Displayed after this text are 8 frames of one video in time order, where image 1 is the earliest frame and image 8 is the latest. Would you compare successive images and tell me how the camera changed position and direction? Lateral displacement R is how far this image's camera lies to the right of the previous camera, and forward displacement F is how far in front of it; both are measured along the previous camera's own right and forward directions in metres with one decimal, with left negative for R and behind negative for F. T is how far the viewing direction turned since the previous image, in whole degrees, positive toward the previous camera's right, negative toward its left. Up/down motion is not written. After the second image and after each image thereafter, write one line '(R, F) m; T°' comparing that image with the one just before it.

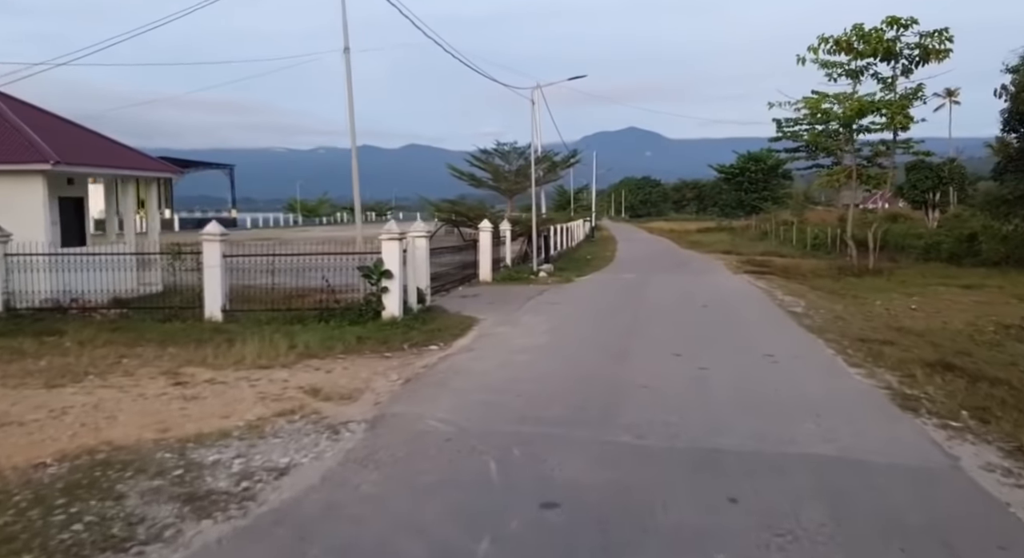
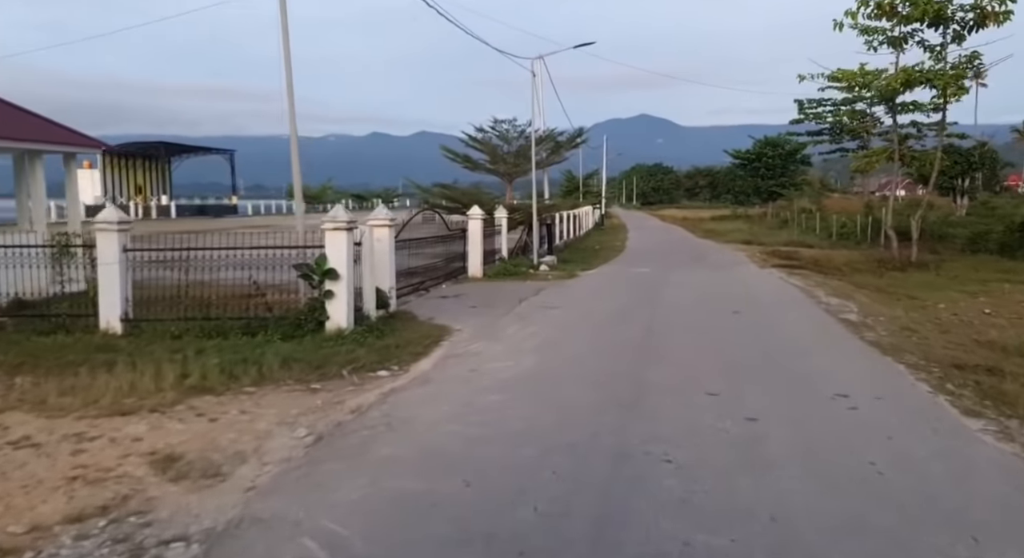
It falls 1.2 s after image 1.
(+0.4, +2.7) m; -1°
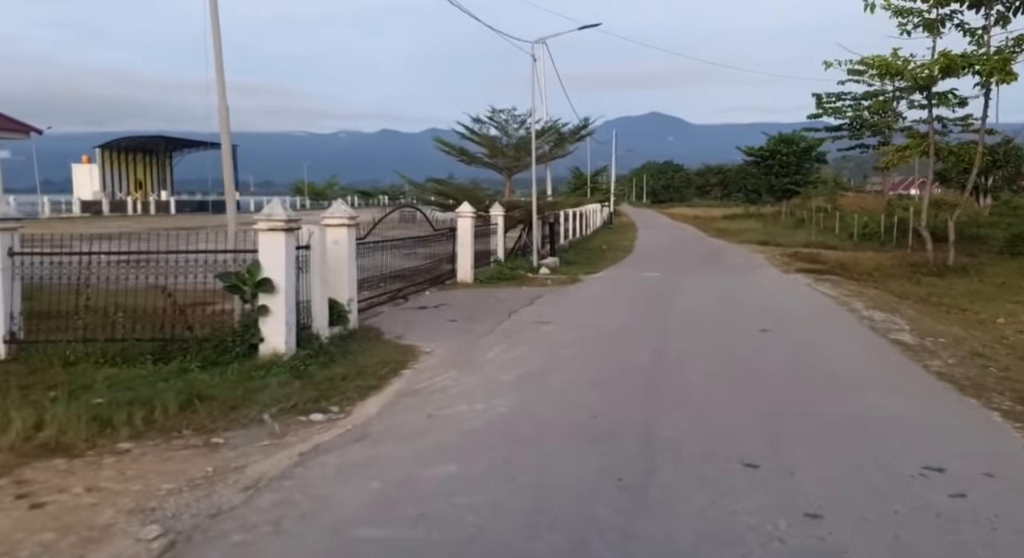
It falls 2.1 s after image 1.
(+0.3, +1.9) m; -1°
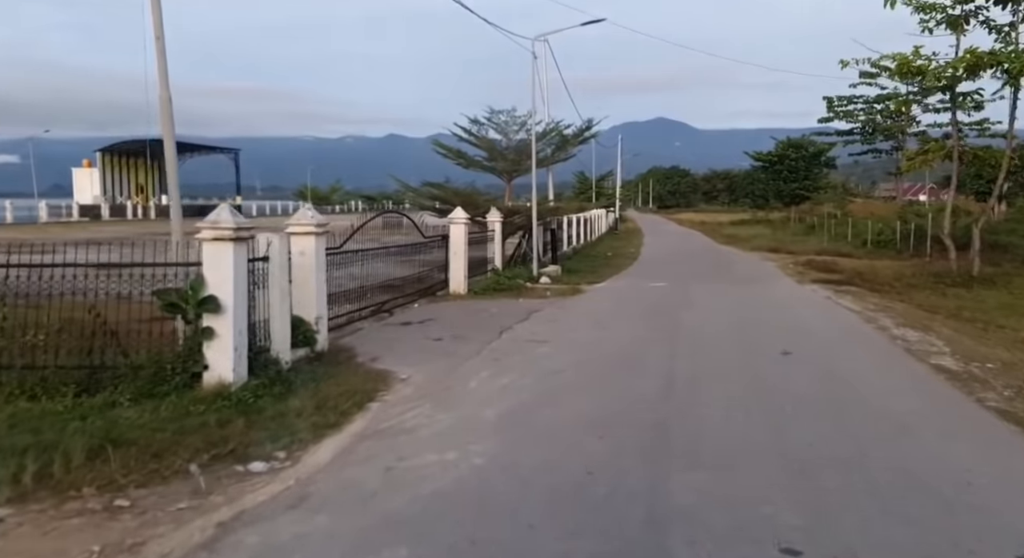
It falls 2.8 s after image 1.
(+0.2, +1.1) m; 0°
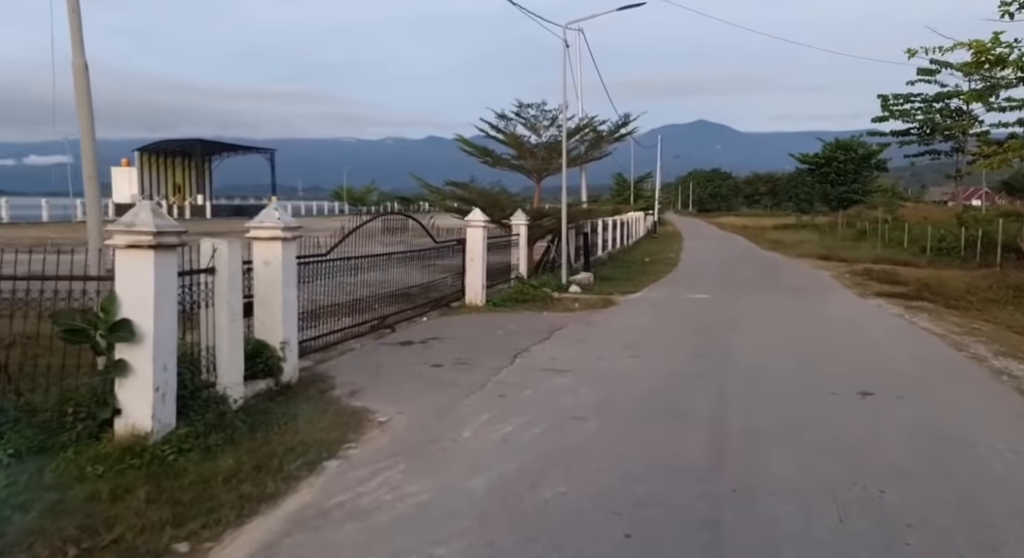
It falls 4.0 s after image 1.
(+0.2, +1.6) m; -3°
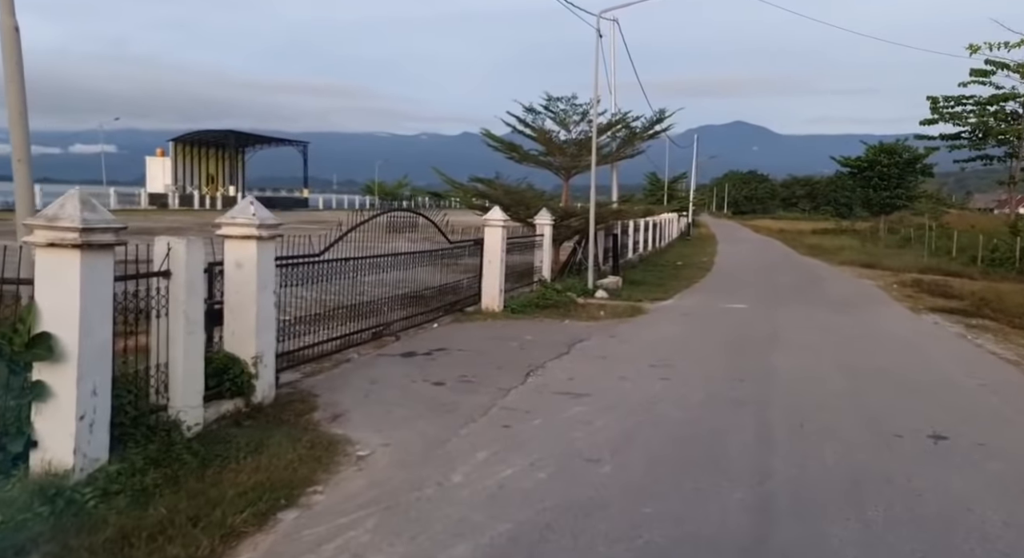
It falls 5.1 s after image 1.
(+0.2, +1.0) m; -2°
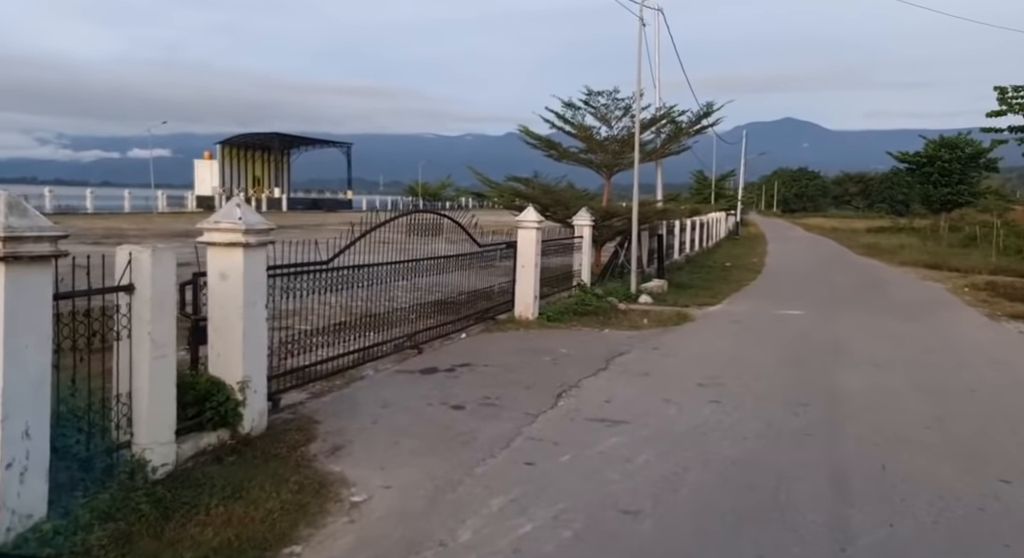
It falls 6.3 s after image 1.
(+0.1, +0.9) m; -3°
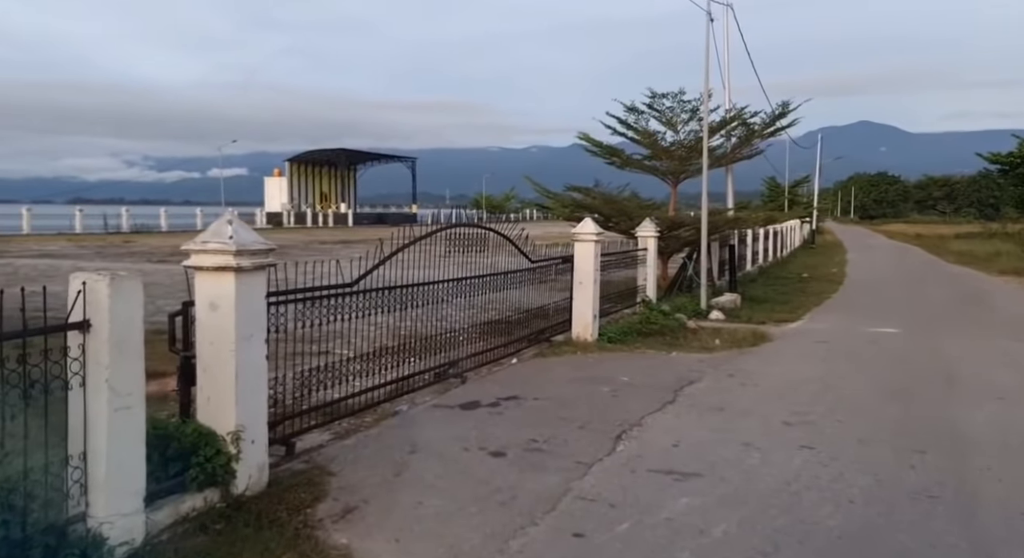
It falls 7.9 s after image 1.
(+0.1, +1.0) m; -5°
